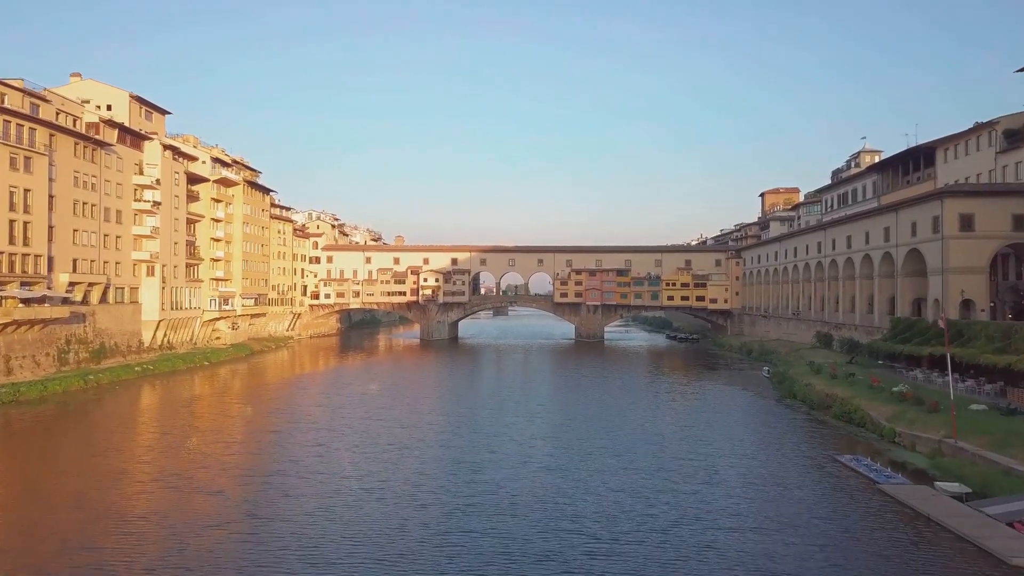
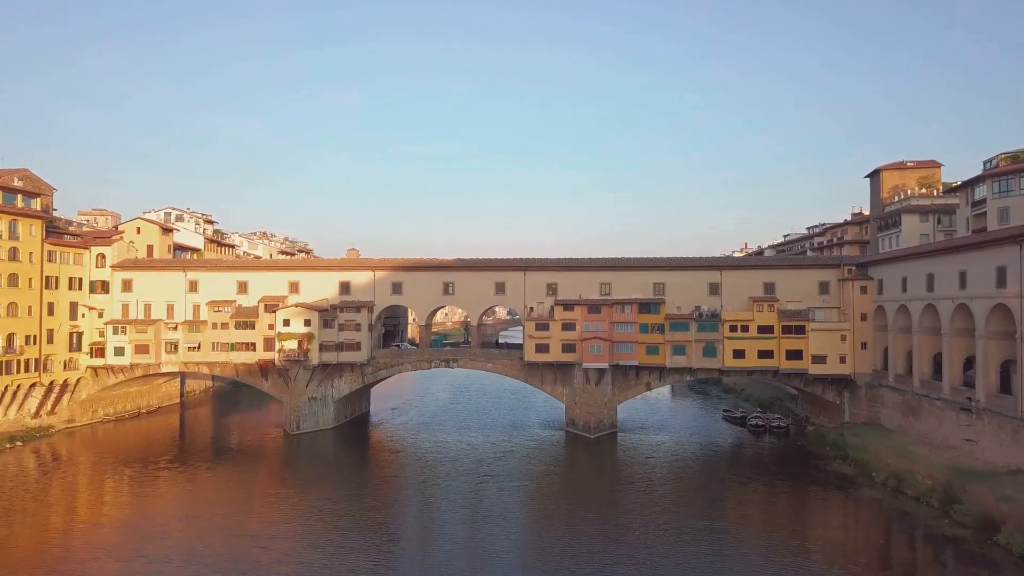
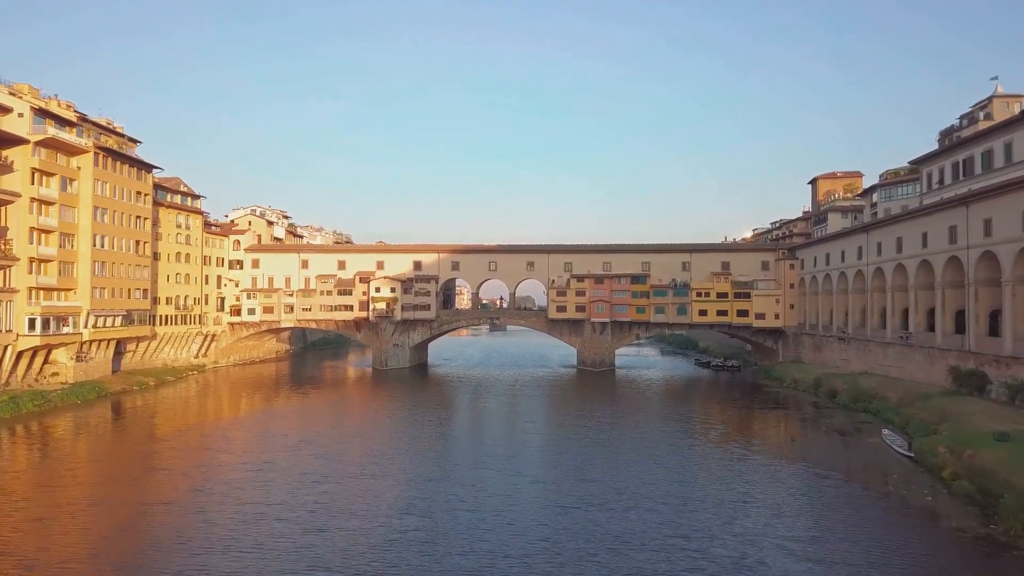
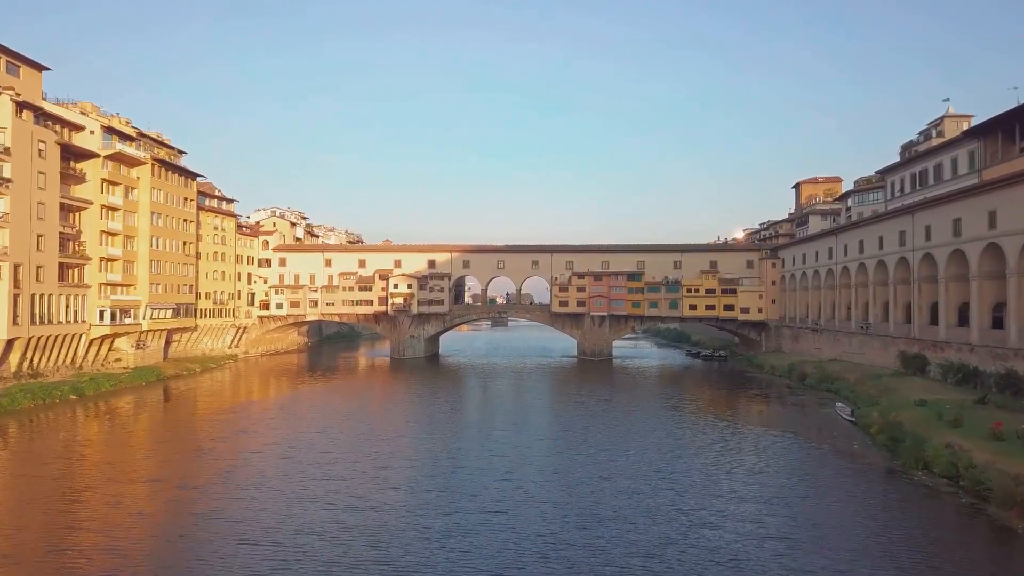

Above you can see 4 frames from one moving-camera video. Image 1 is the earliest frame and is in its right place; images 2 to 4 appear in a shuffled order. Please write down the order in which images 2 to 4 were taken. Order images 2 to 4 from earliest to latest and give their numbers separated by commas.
4, 3, 2
